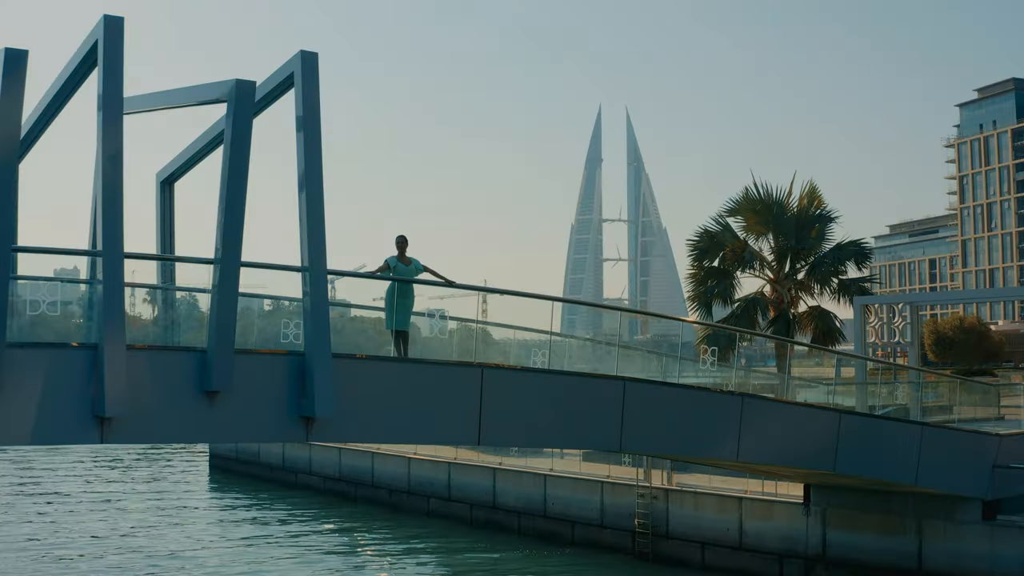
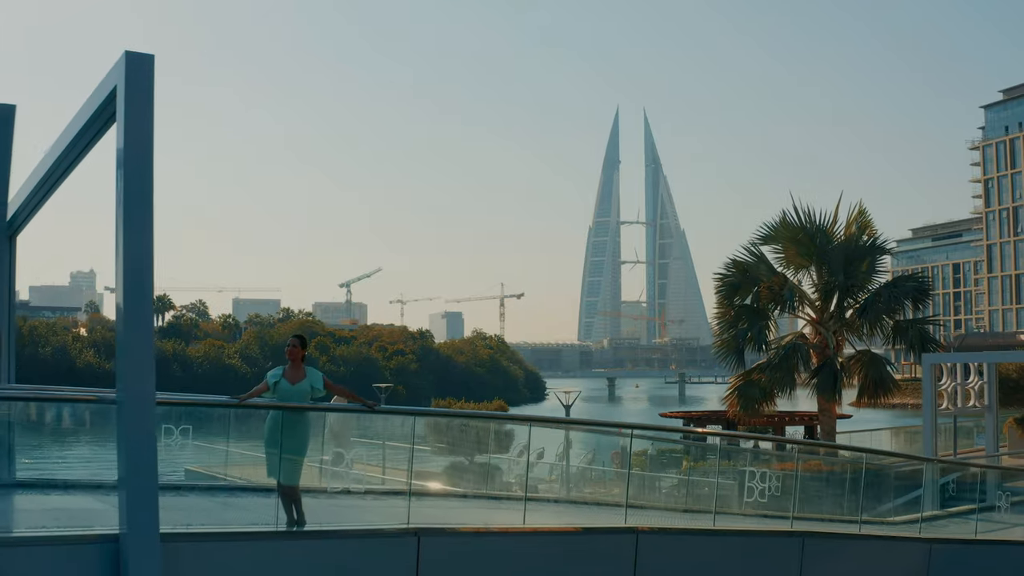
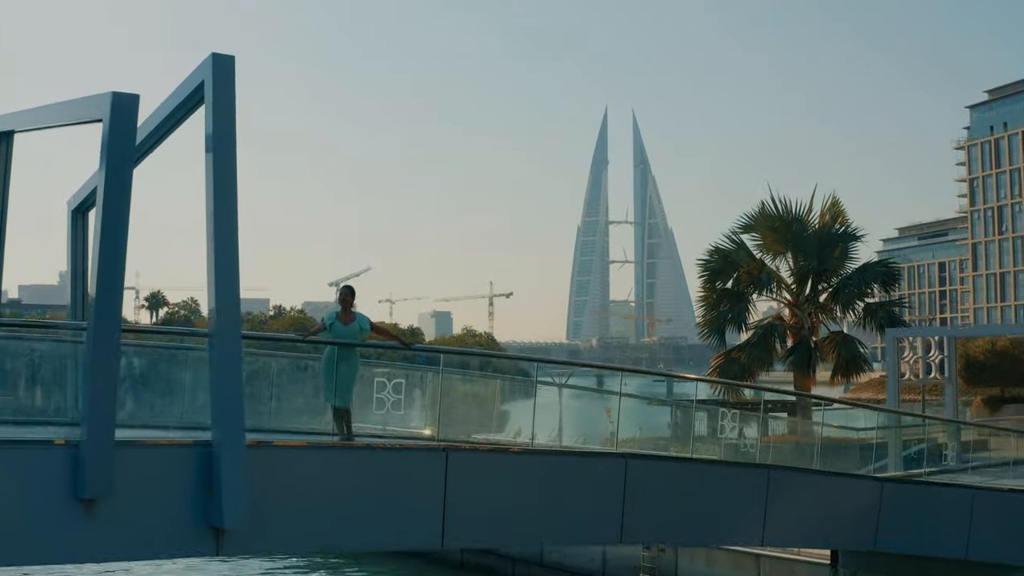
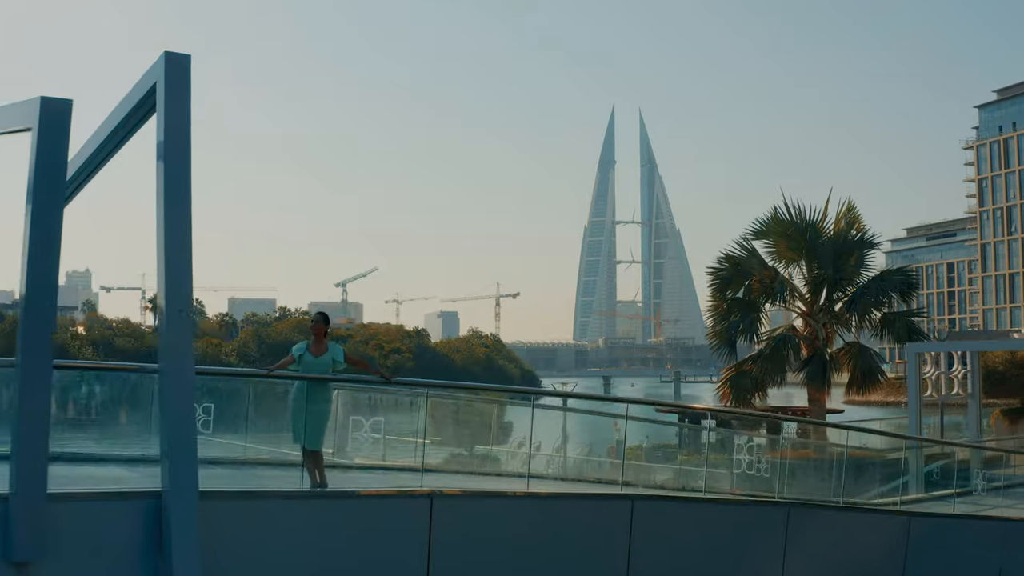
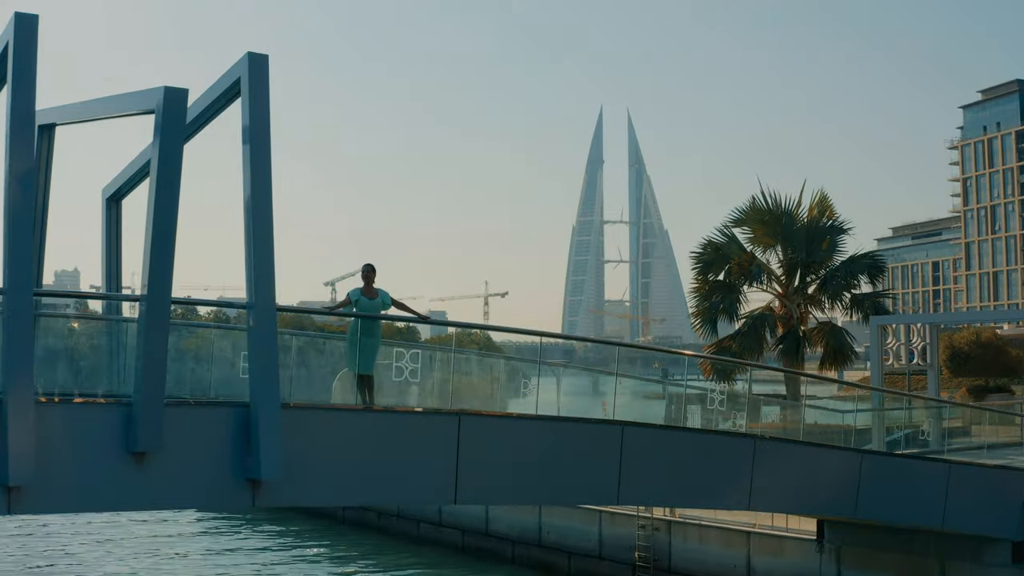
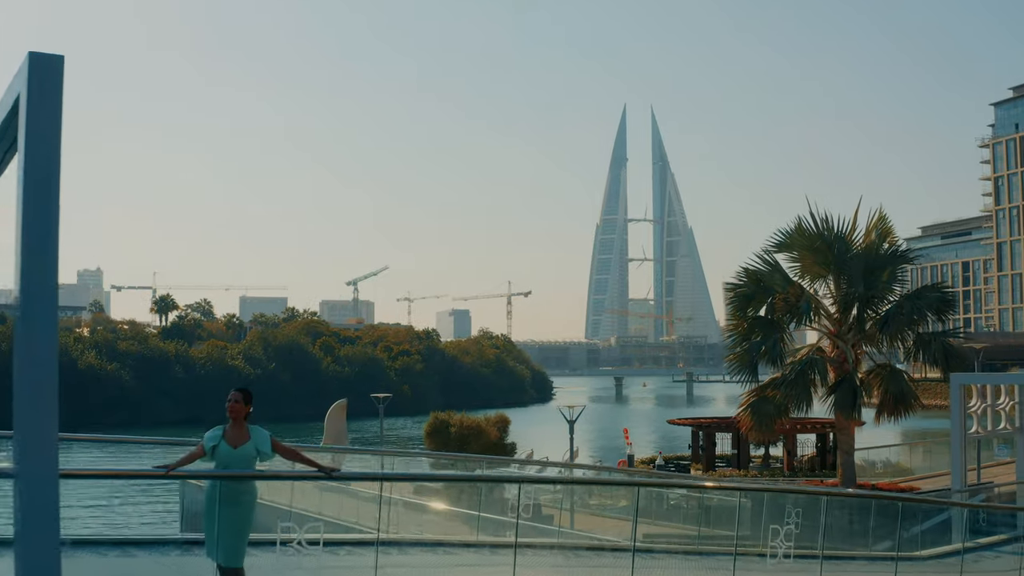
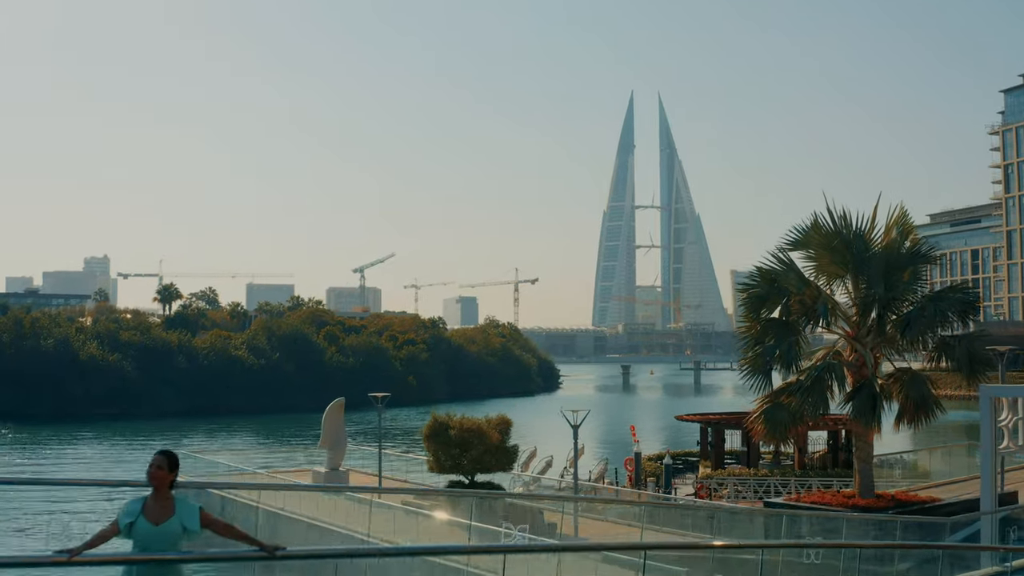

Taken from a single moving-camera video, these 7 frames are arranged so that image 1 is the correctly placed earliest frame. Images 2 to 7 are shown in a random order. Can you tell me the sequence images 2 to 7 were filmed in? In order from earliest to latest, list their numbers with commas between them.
5, 3, 4, 2, 6, 7
